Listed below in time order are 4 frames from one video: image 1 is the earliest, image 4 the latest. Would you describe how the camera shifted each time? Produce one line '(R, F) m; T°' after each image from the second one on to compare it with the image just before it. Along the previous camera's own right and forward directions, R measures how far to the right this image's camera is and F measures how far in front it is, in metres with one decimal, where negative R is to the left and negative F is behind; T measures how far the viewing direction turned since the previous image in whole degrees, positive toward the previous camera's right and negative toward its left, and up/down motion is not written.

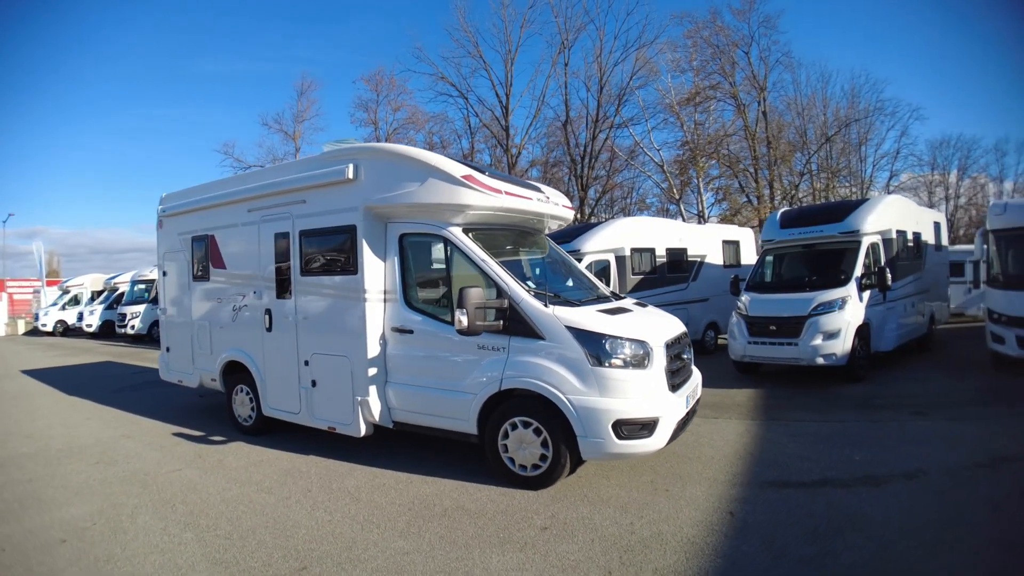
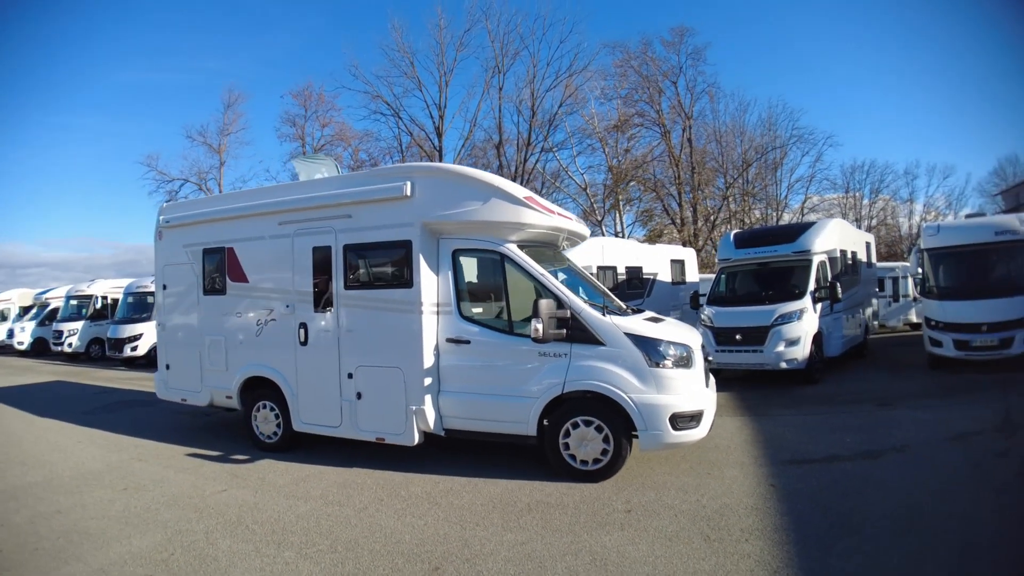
(-1.6, -0.3) m; +10°
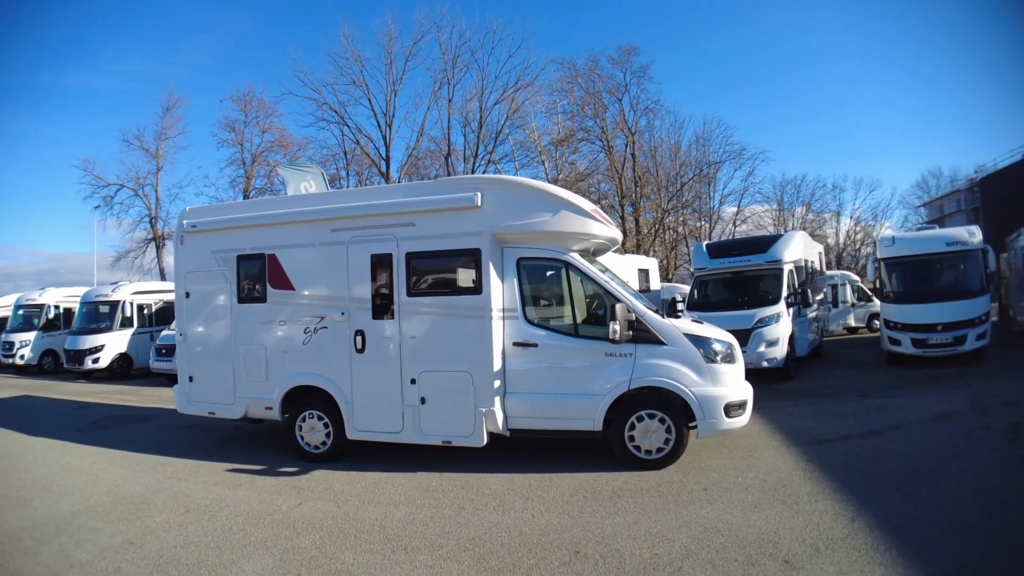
(-1.6, -0.2) m; +9°
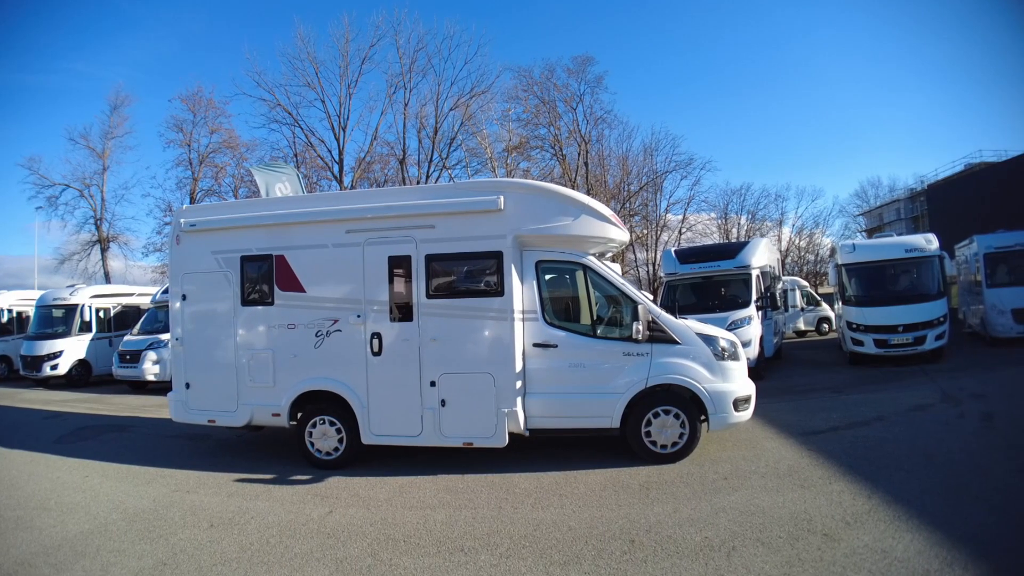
(-0.9, -0.1) m; +6°
